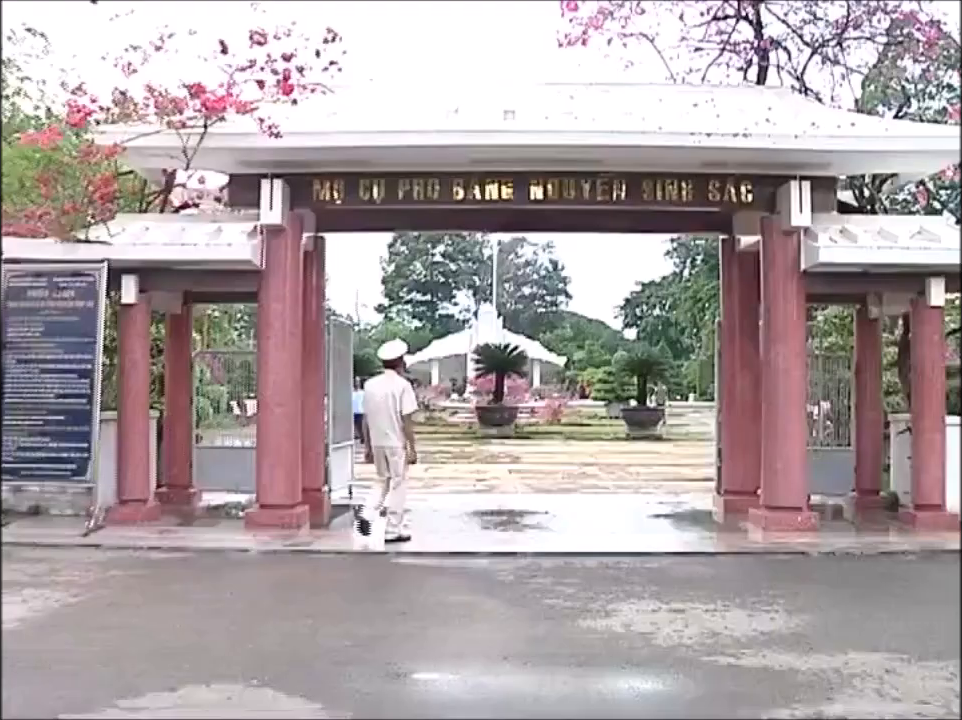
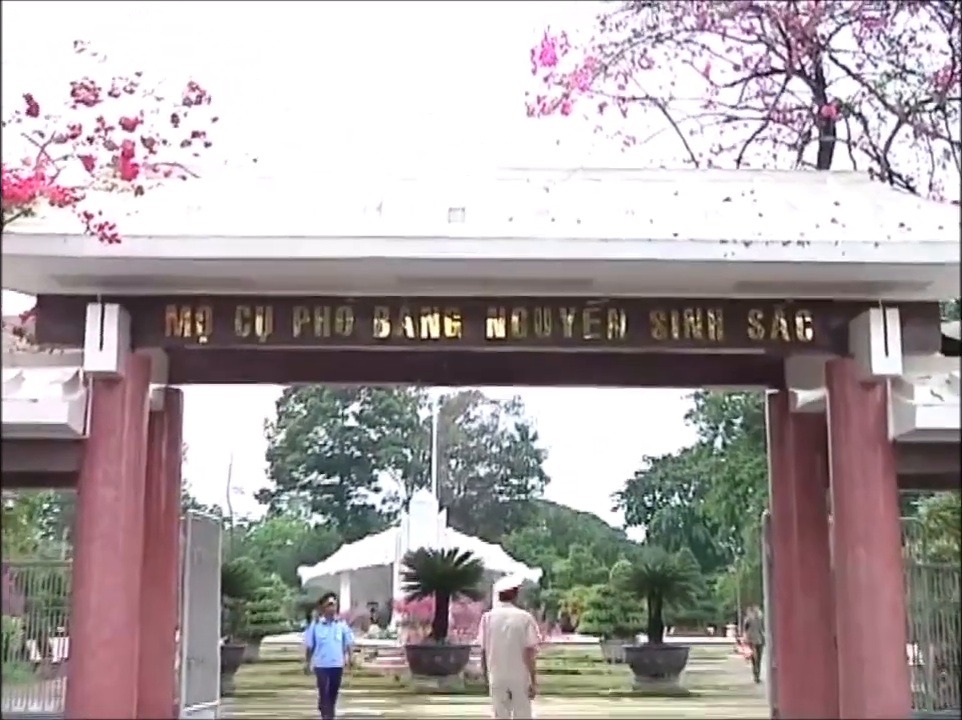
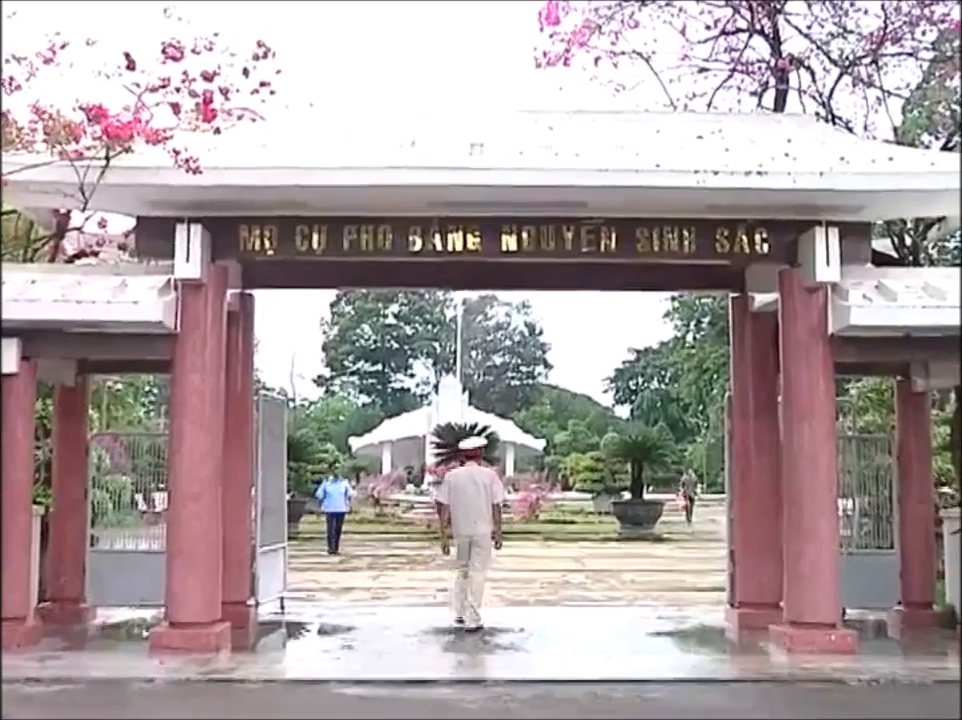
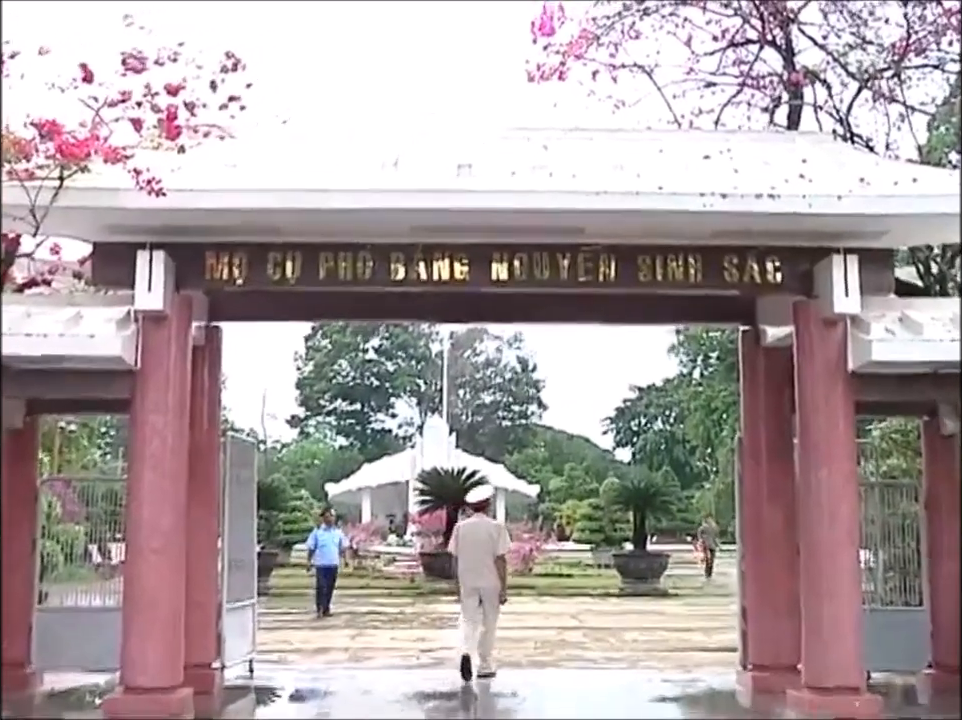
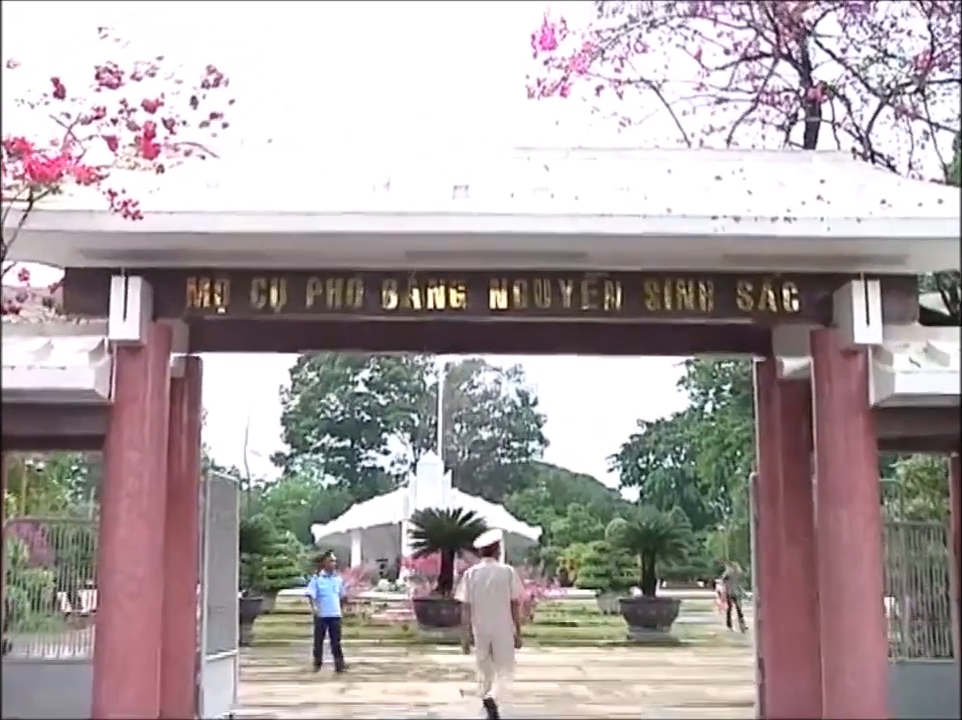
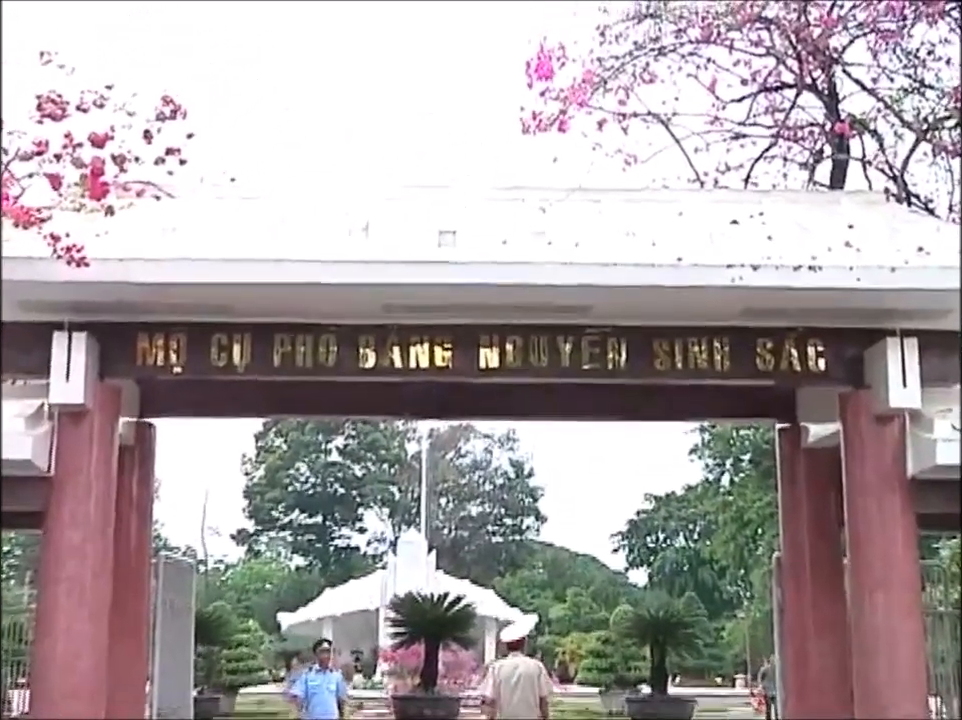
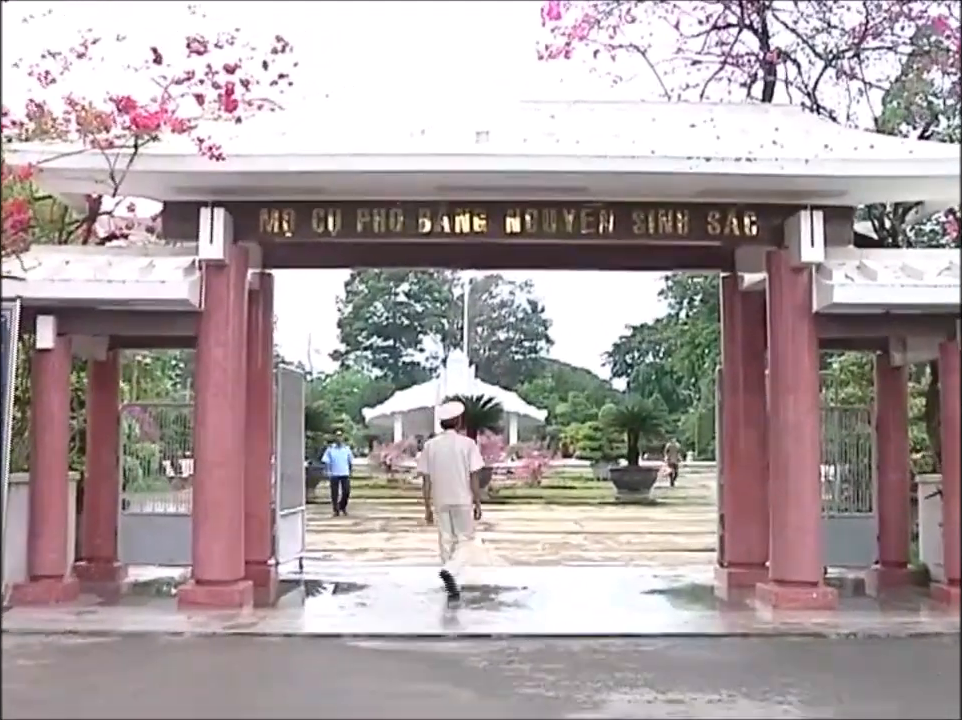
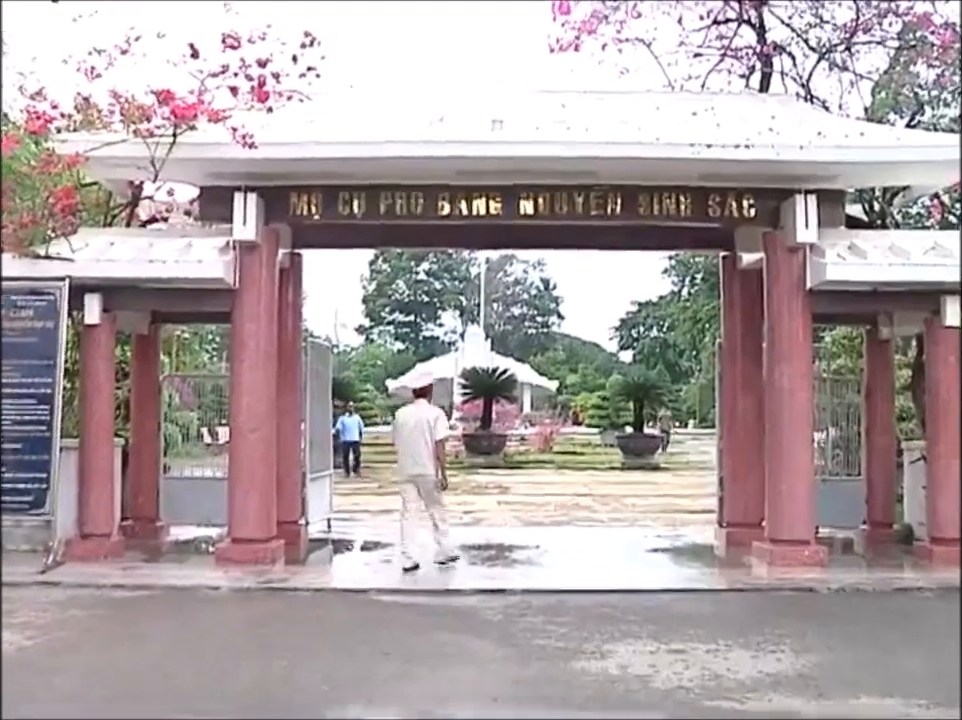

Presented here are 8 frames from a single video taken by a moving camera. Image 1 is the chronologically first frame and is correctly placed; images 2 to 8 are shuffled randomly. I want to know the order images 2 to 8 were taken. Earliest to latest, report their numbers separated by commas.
8, 7, 3, 4, 5, 2, 6
